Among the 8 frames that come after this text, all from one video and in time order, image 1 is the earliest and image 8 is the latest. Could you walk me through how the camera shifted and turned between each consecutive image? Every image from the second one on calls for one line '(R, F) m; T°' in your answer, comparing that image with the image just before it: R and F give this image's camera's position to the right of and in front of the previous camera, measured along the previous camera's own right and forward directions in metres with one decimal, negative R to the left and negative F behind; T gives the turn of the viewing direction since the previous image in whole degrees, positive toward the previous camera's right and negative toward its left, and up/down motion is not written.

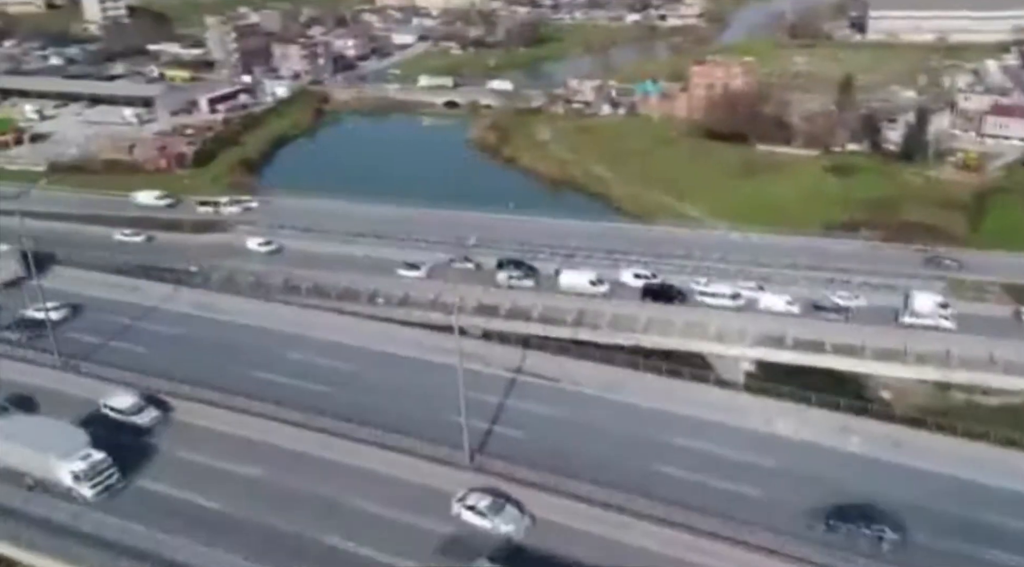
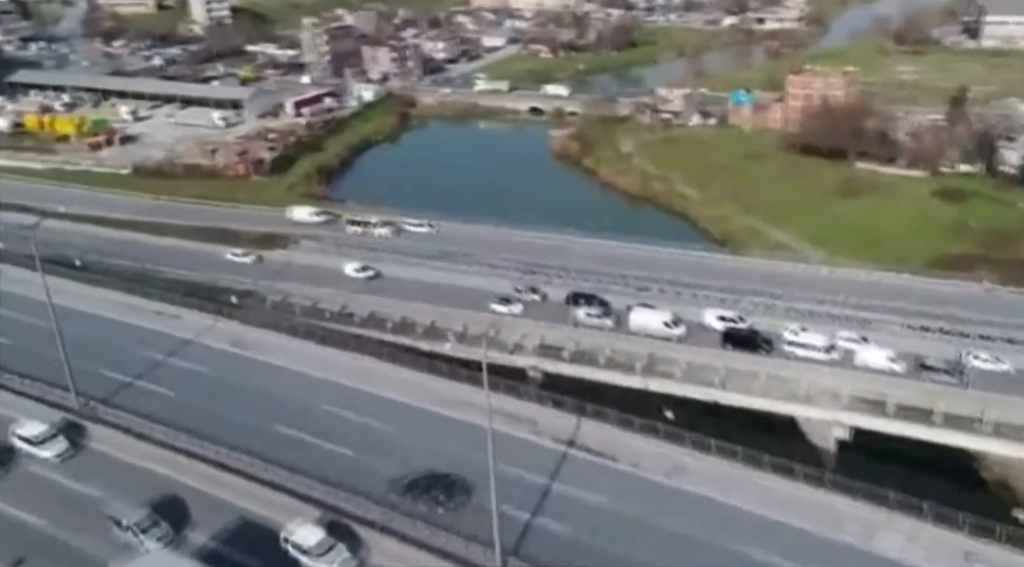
(+0.2, +0.7) m; -6°
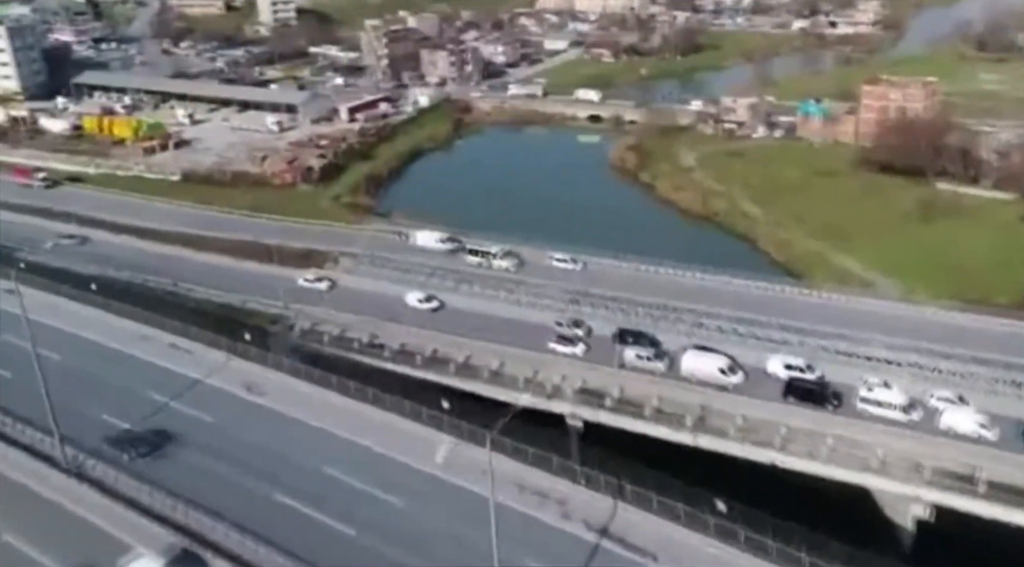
(+0.2, +0.7) m; -4°
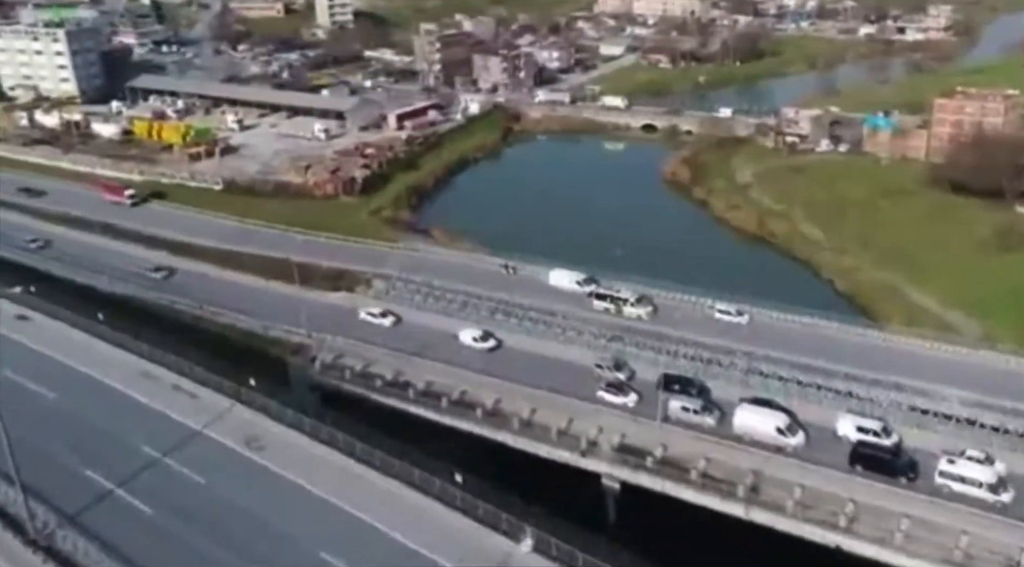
(+0.1, +0.7) m; -4°
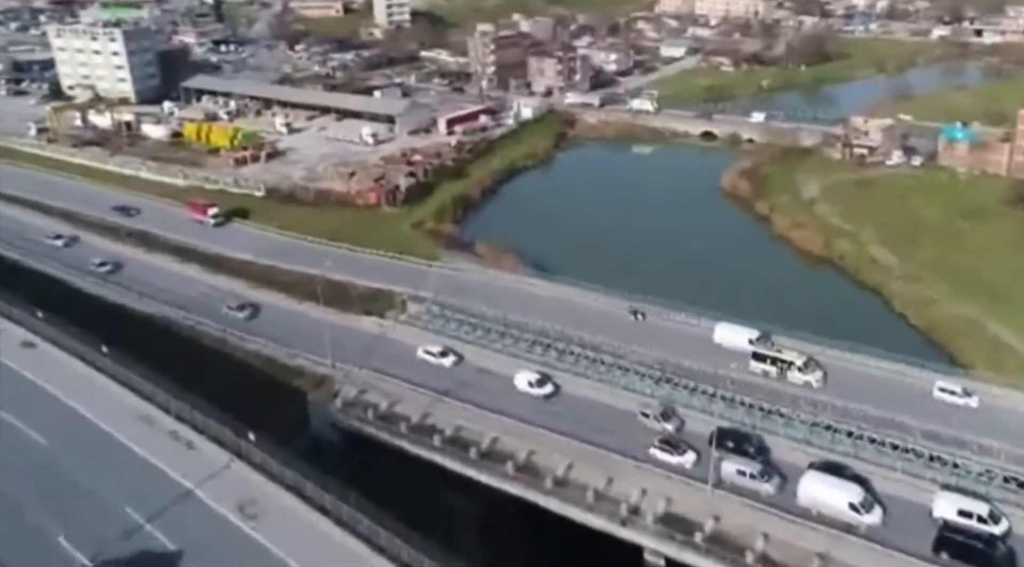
(+0.1, +0.7) m; -4°
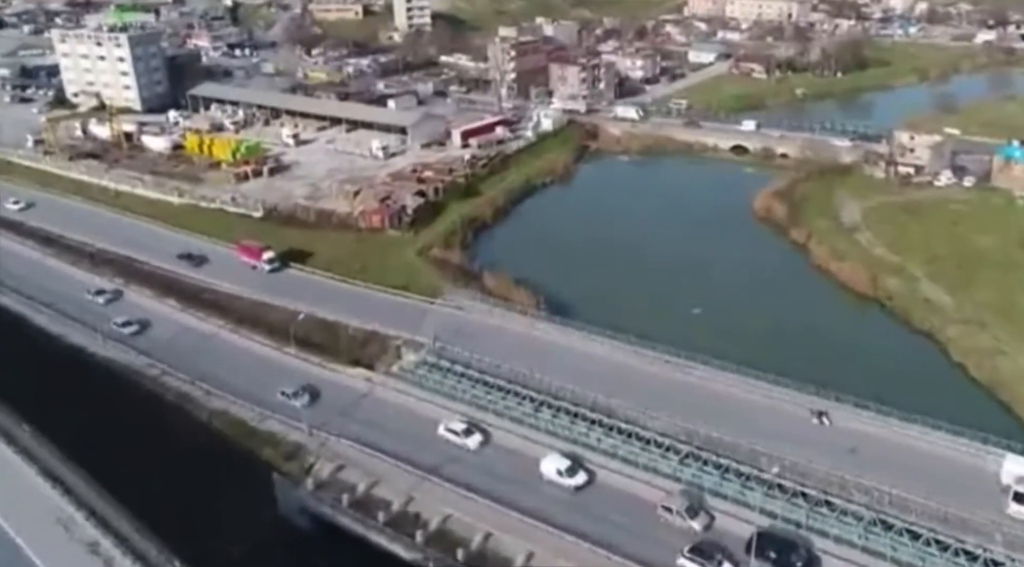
(+0.2, +1.1) m; -2°
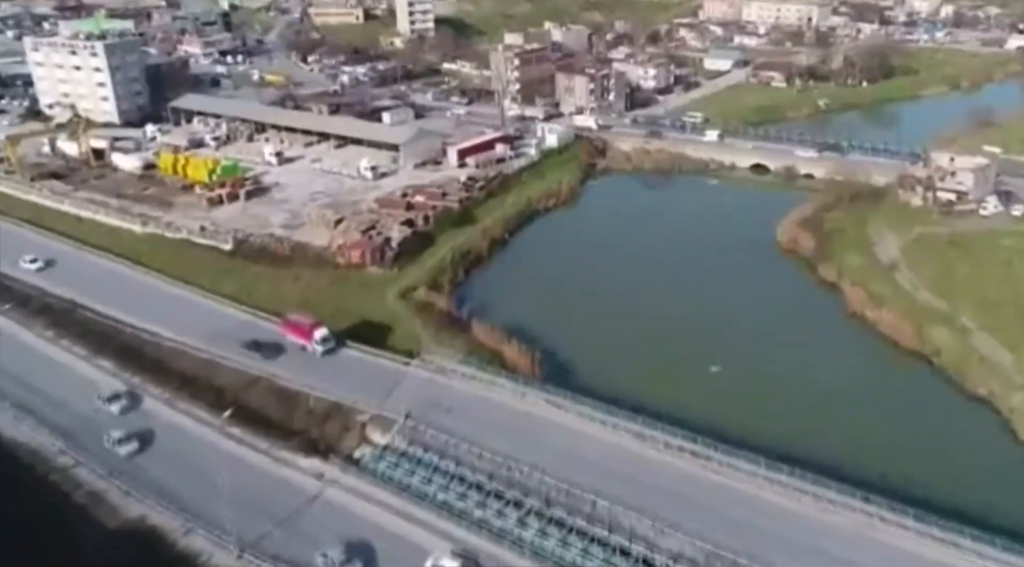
(+0.2, +1.5) m; -1°
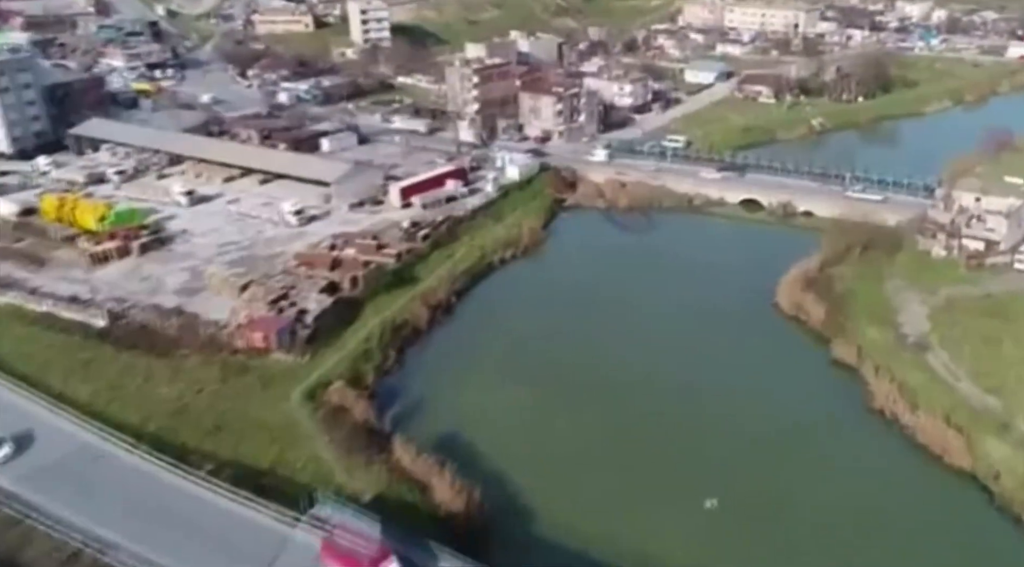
(+0.5, +2.5) m; +1°
